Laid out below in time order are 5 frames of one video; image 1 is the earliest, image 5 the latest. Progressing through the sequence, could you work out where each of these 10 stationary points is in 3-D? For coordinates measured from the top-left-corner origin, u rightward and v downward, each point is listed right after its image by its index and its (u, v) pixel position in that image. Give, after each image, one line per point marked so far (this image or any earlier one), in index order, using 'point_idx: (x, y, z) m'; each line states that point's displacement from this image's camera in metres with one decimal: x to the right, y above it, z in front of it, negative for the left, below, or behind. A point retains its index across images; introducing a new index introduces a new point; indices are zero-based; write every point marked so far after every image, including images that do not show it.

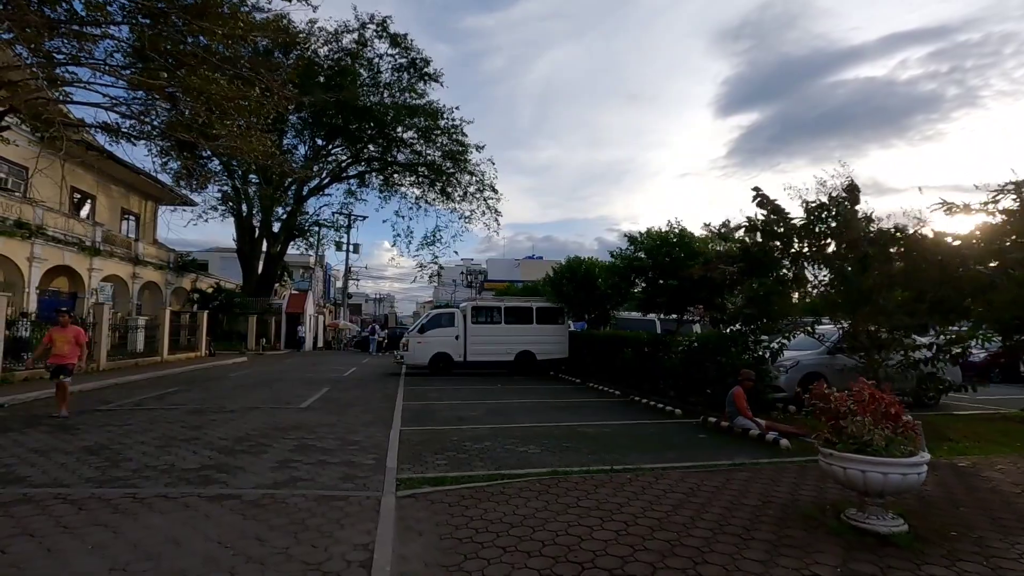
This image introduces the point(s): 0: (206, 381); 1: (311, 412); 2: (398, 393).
0: (-9.5, -2.9, +16.4) m
1: (-3.9, -2.4, +10.3) m
2: (-3.0, -2.7, +13.9) m
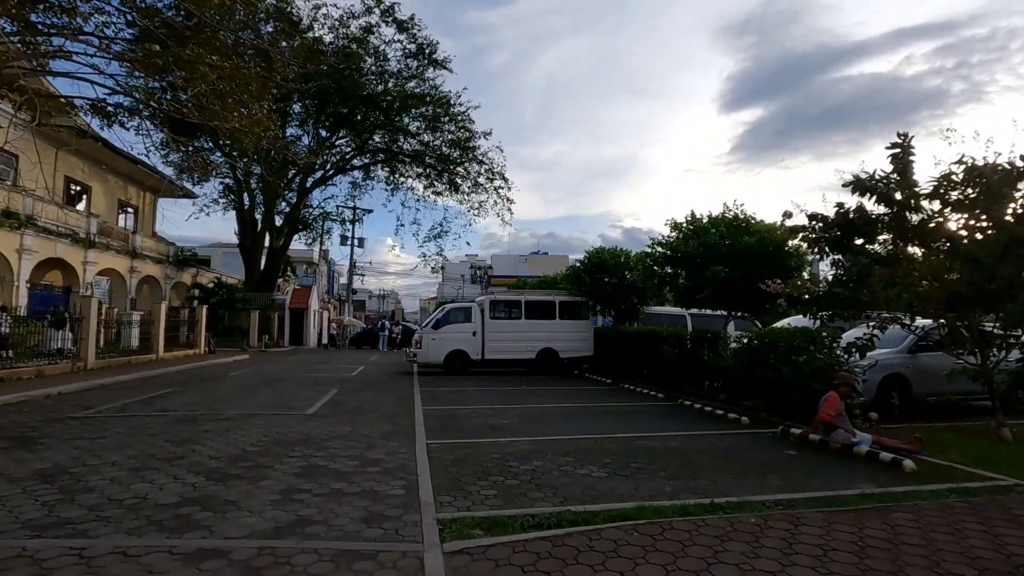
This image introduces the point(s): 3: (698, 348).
0: (-8.8, -2.6, +15.0) m
1: (-3.2, -2.2, +8.9) m
2: (-2.3, -2.5, +12.5) m
3: (+4.6, -1.4, +13.2) m
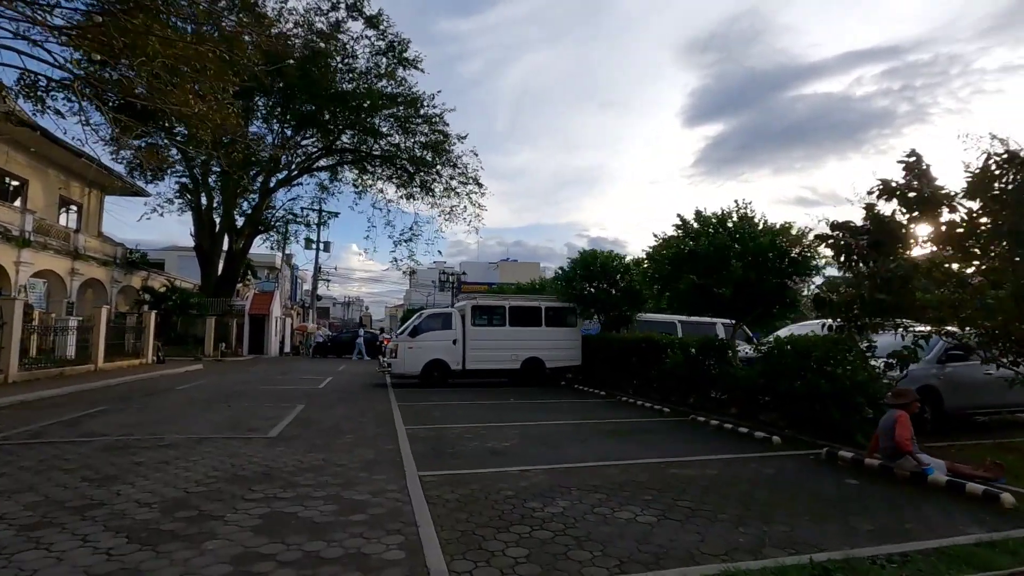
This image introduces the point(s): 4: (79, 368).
0: (-9.1, -2.7, +13.2) m
1: (-3.2, -2.2, +7.4) m
2: (-2.4, -2.5, +11.0) m
3: (+4.4, -1.5, +12.2) m
4: (-15.0, -2.7, +18.4) m
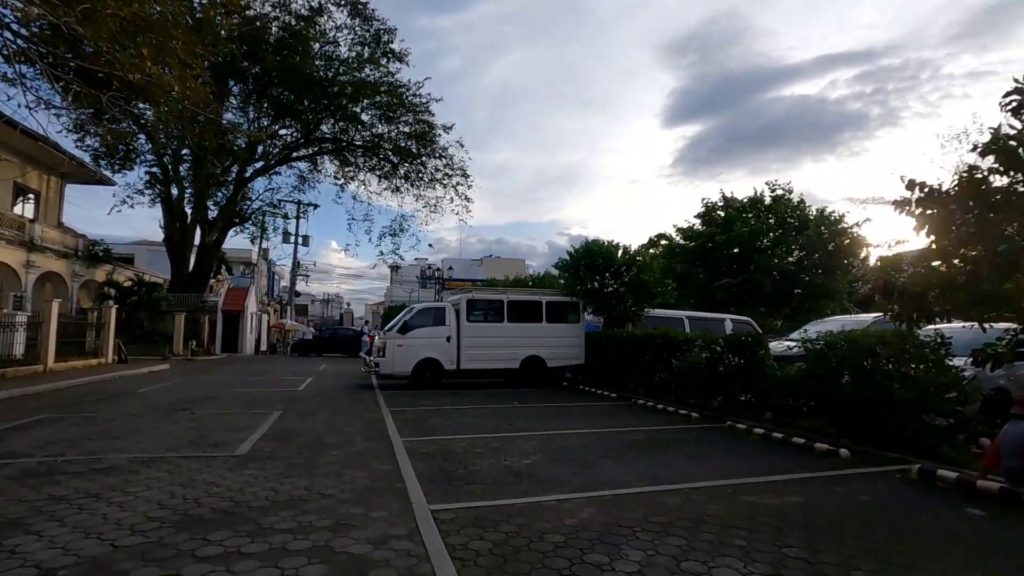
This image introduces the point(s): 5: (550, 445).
0: (-9.0, -2.4, +11.5) m
1: (-2.9, -2.0, +5.9) m
2: (-2.3, -2.3, +9.6) m
3: (+4.5, -1.3, +11.0) m
4: (-15.1, -2.5, +16.5) m
5: (+0.5, -2.2, +7.6) m
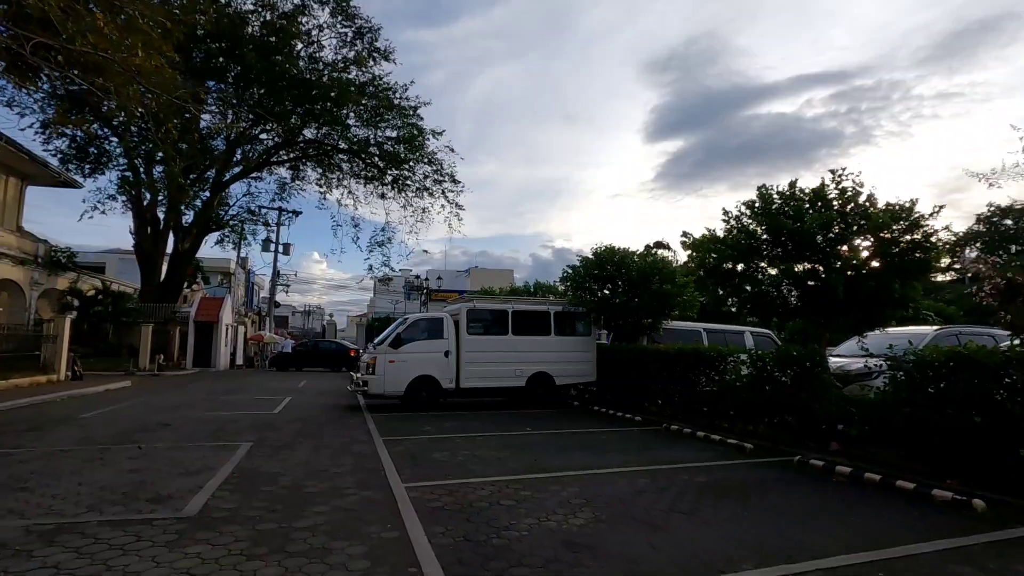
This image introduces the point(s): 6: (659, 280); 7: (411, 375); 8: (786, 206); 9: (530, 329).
0: (-8.7, -2.5, +9.6) m
1: (-2.4, -2.0, +4.2) m
2: (-2.0, -2.4, +7.9) m
3: (+4.8, -1.5, +9.5) m
4: (-15.0, -2.7, +14.4) m
5: (+0.9, -2.3, +6.0) m
6: (+3.9, +0.2, +14.3) m
7: (-2.6, -2.2, +13.4) m
8: (+5.1, +1.3, +9.9) m
9: (+0.5, -1.1, +14.3) m
